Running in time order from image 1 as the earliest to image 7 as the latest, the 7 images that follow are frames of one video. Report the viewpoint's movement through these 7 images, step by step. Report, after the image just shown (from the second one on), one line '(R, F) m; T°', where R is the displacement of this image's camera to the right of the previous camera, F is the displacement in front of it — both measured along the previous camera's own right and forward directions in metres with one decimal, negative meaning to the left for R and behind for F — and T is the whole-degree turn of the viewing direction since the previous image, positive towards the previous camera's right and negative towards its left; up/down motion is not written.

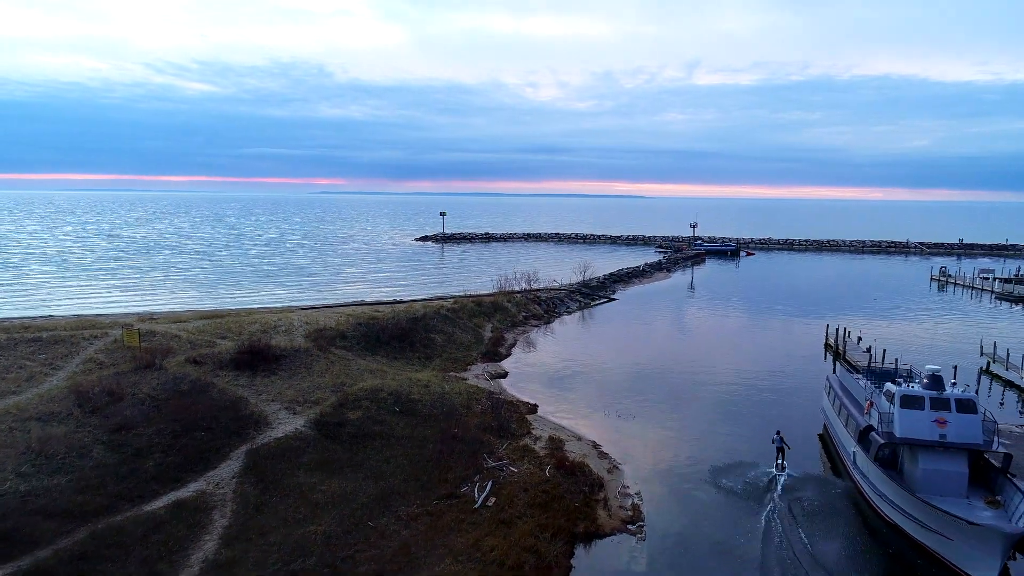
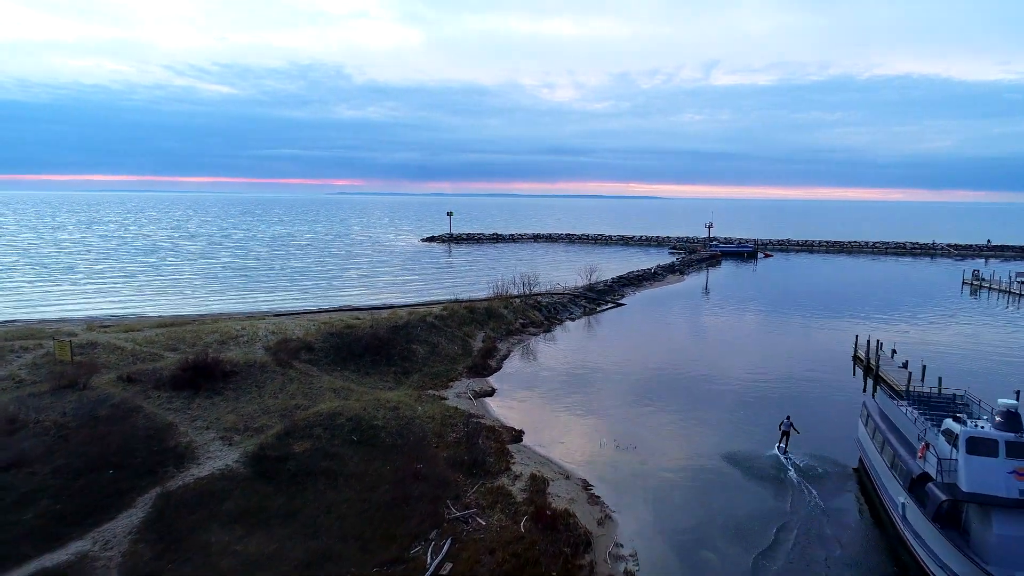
(+1.1, +3.7) m; -1°
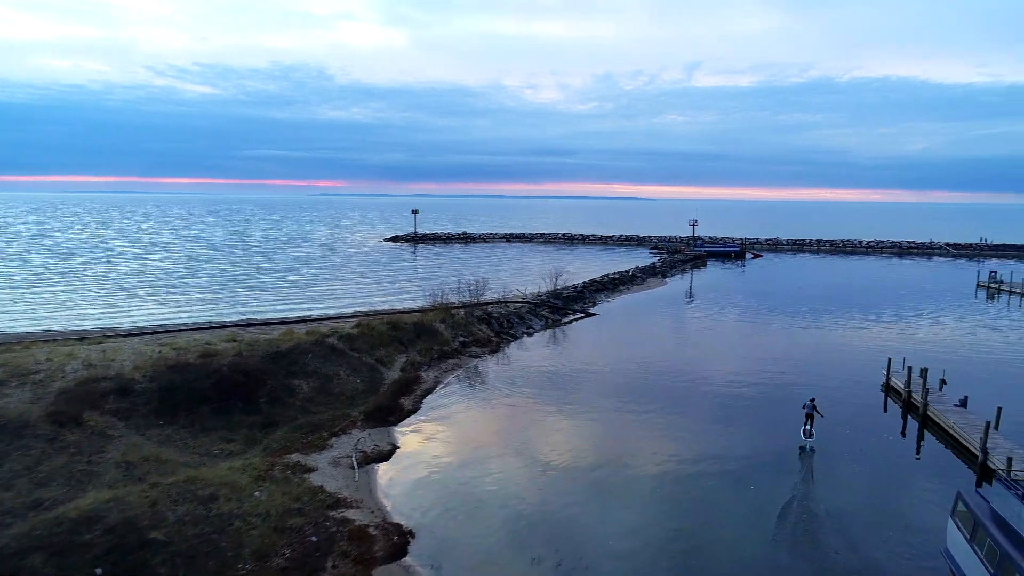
(+2.1, +8.5) m; +1°
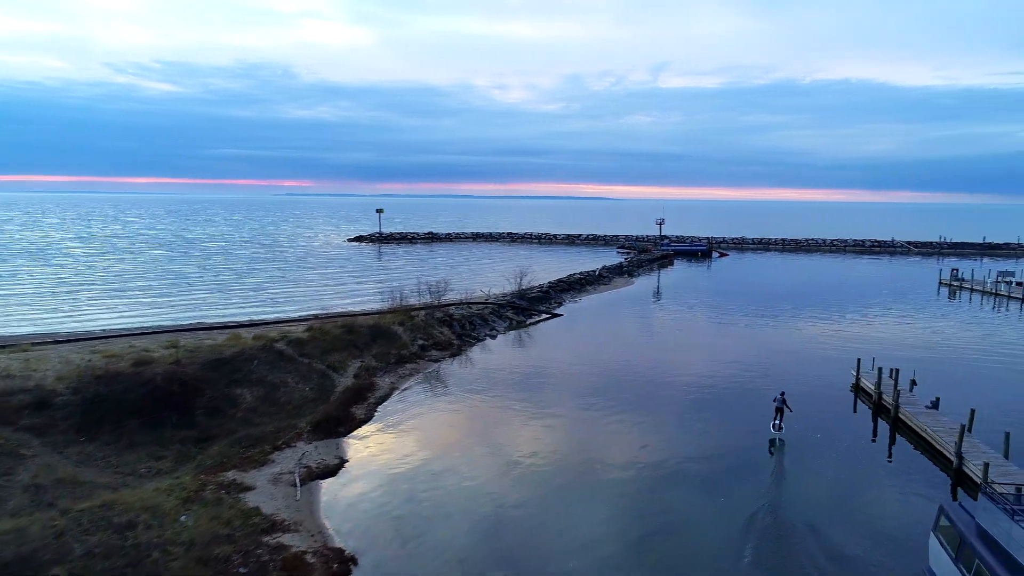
(+0.3, +1.2) m; +2°
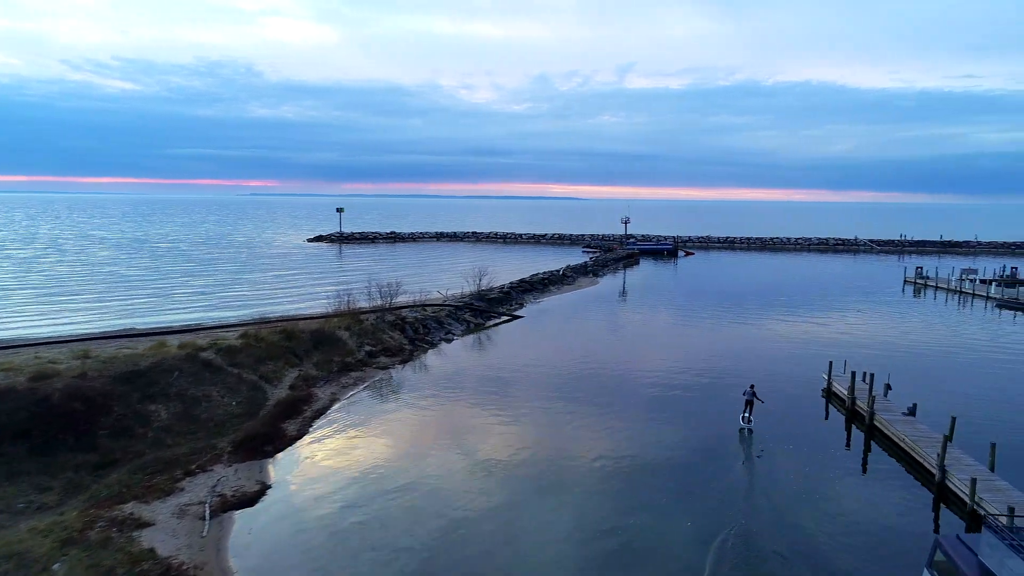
(+0.6, +1.9) m; +3°
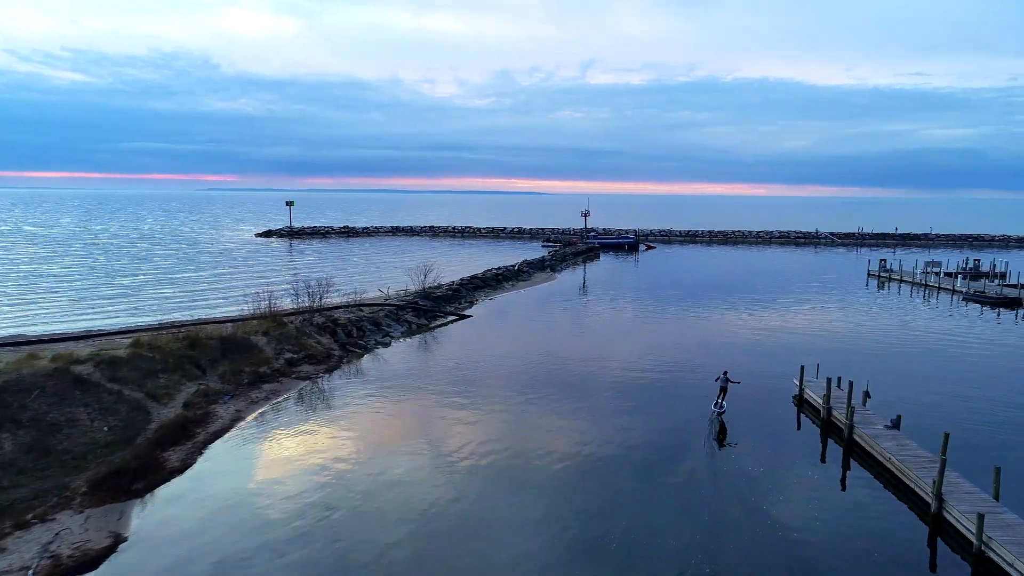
(+0.9, +3.0) m; +3°
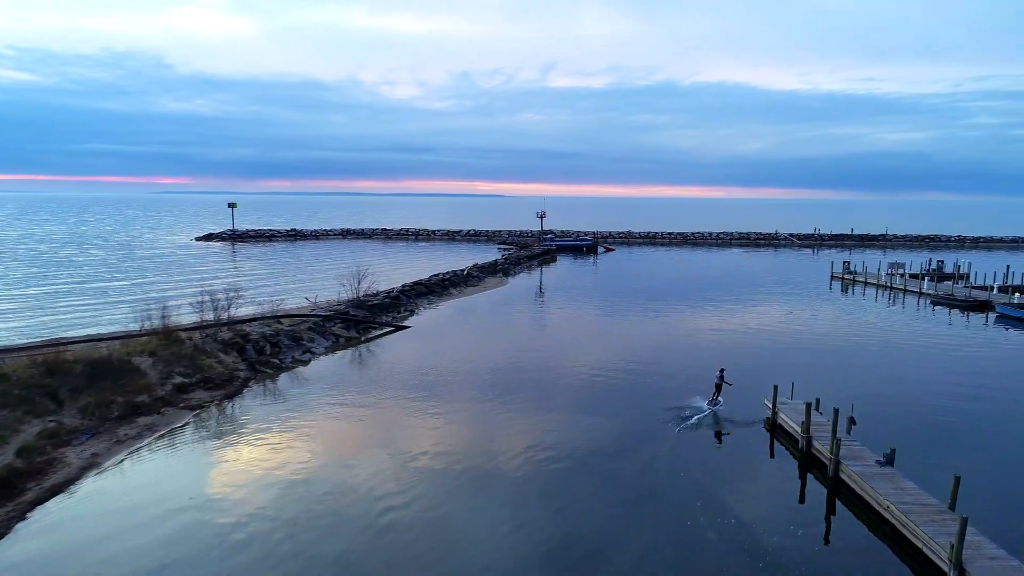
(+1.0, +3.4) m; +3°
